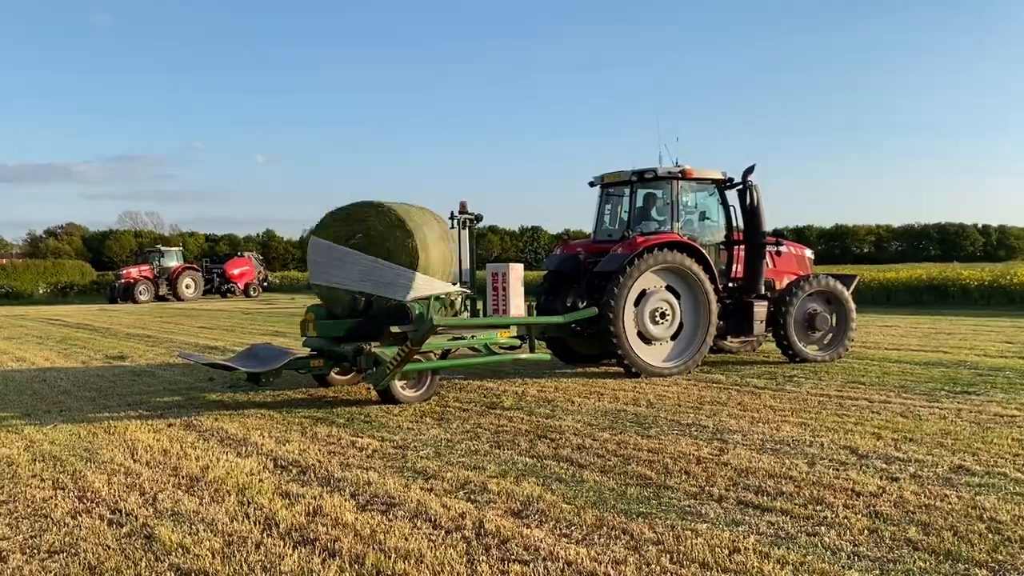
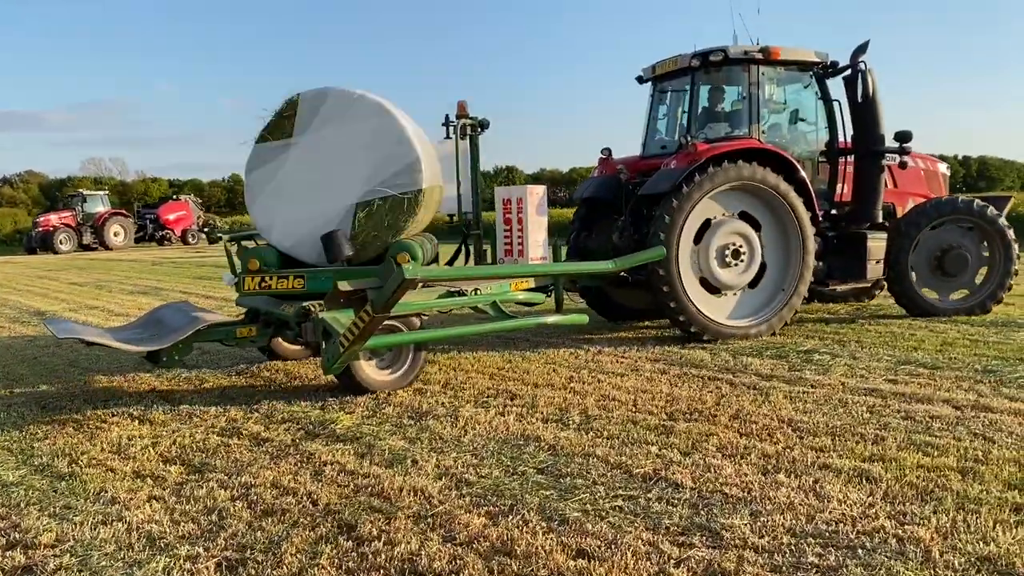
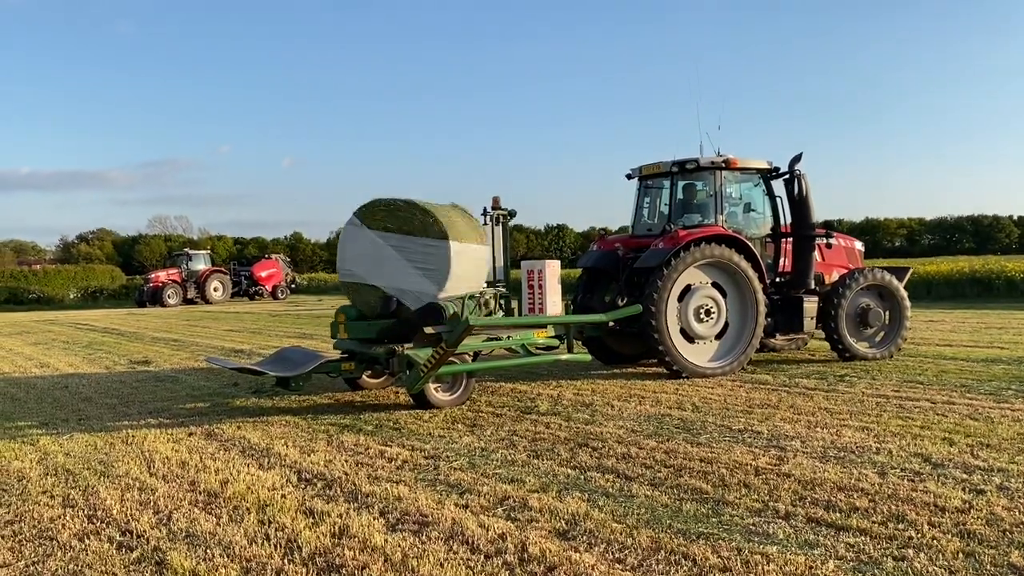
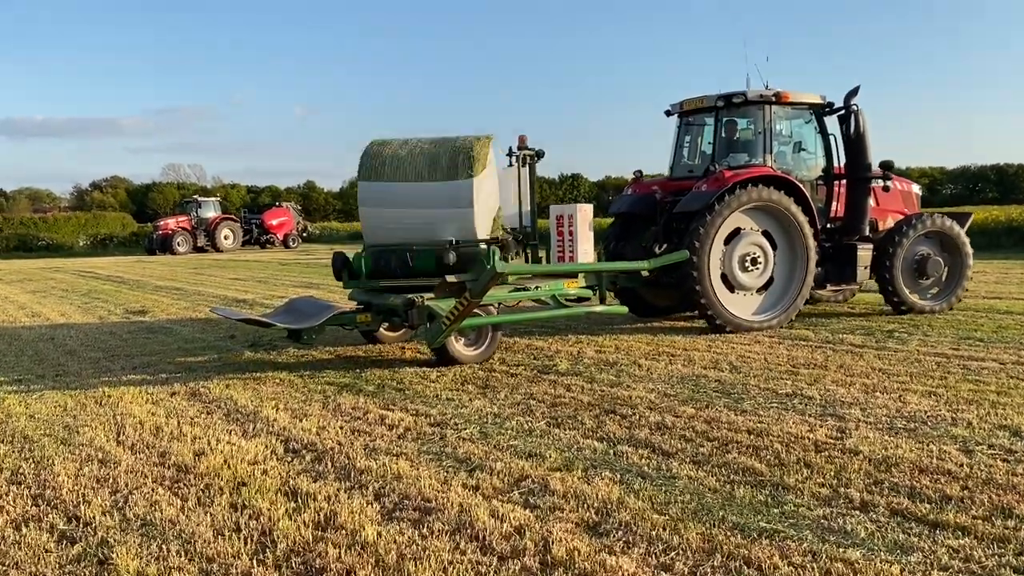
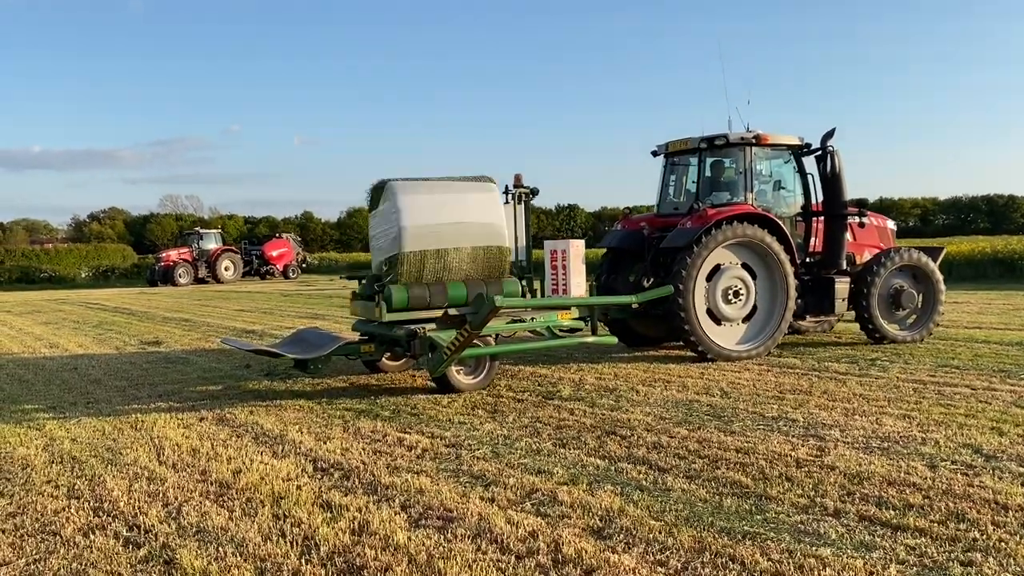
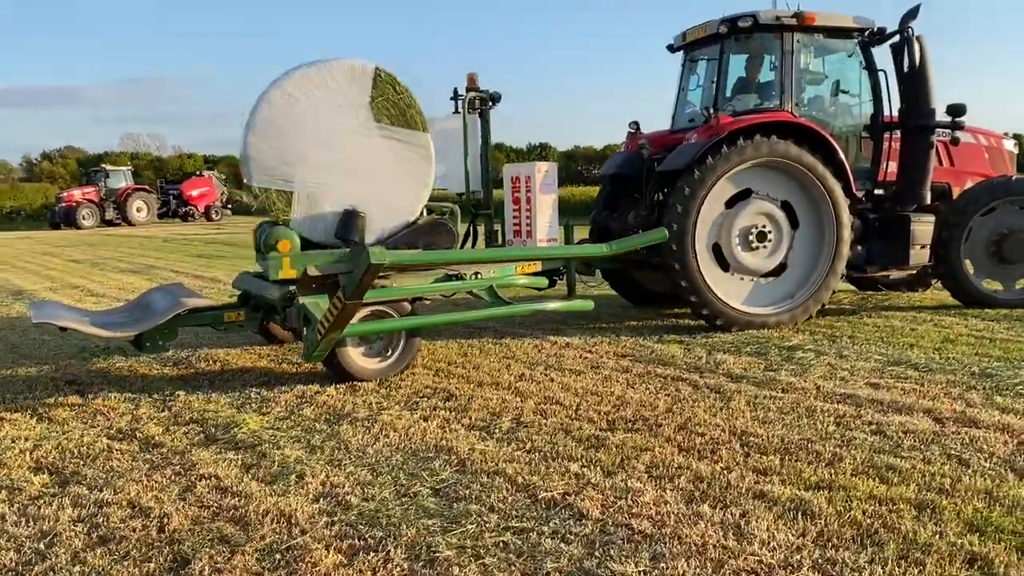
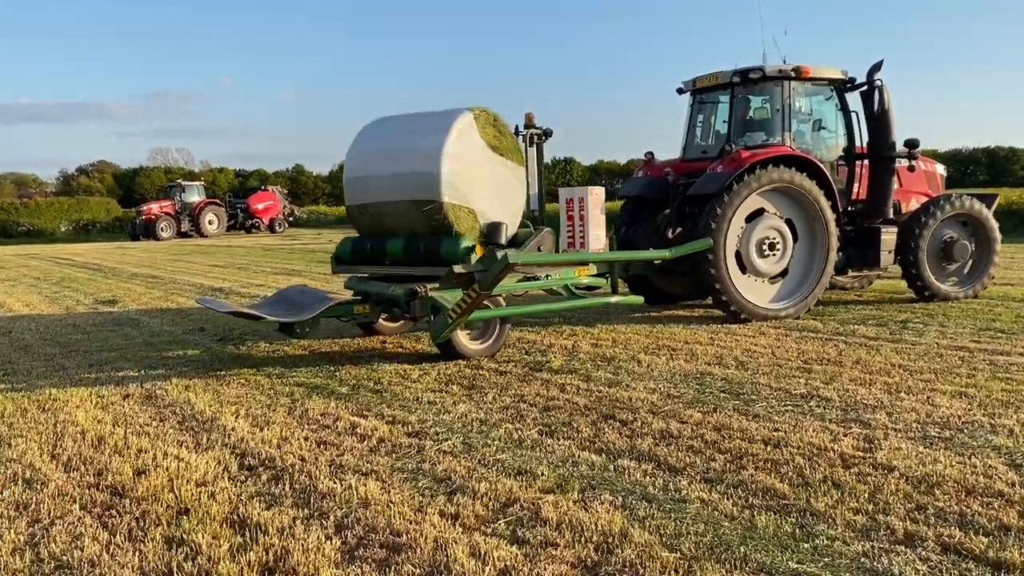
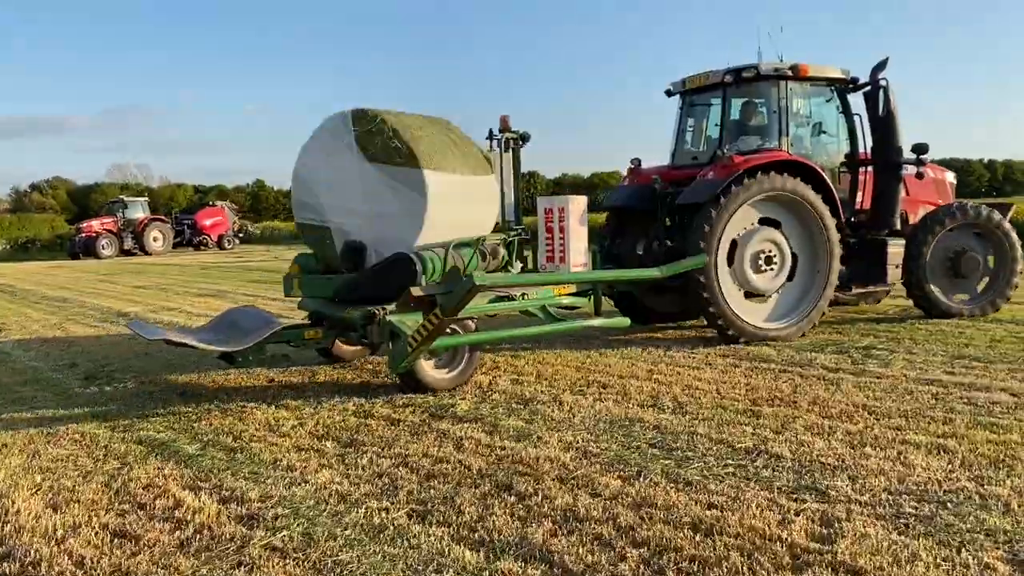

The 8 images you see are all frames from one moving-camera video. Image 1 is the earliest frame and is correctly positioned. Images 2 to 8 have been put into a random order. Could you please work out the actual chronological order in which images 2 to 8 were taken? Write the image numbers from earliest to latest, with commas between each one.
3, 5, 4, 7, 8, 2, 6
